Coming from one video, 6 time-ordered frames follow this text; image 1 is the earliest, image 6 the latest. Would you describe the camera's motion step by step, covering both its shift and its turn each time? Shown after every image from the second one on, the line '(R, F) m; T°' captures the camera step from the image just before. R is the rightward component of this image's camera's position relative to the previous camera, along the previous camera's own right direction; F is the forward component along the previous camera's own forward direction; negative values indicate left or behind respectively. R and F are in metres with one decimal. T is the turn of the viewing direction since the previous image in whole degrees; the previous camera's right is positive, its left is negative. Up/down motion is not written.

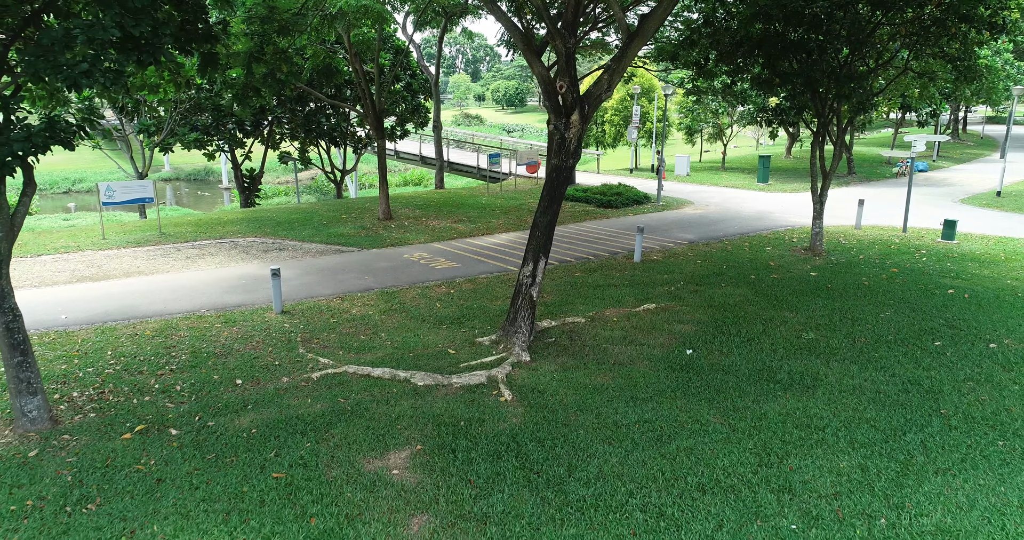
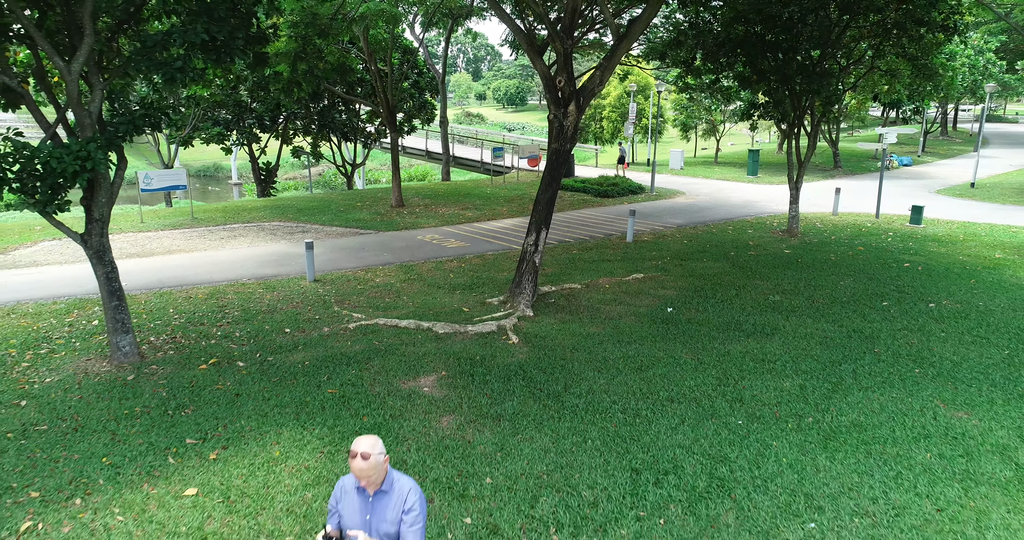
(-0.1, -1.3) m; 0°
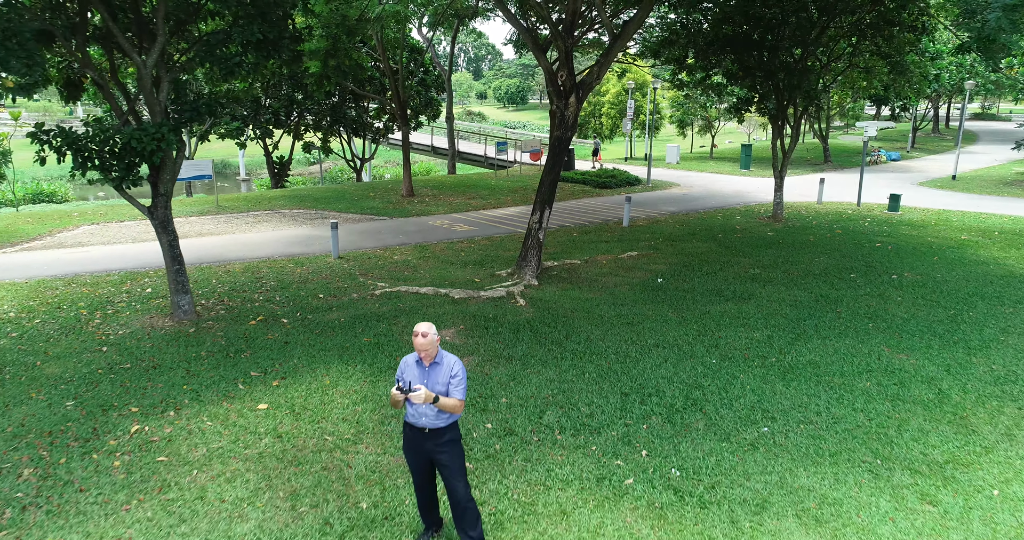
(-0.1, -1.1) m; 0°
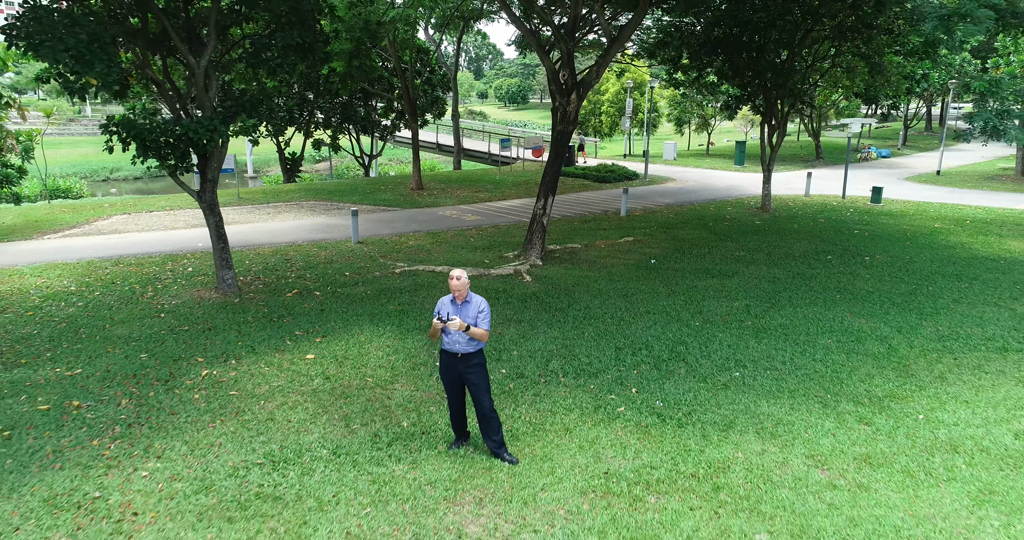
(-0.1, -1.1) m; 0°
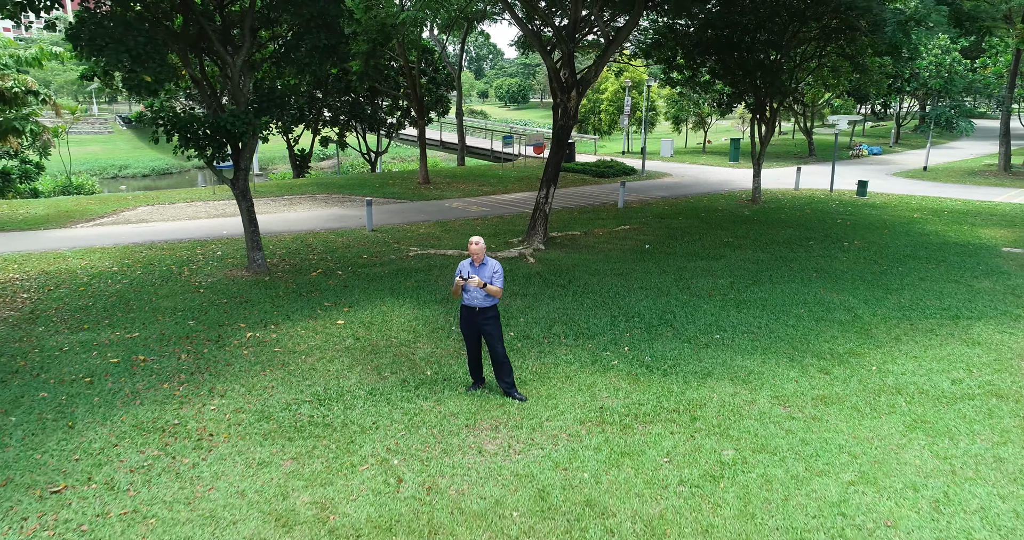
(-0.1, -0.9) m; 0°
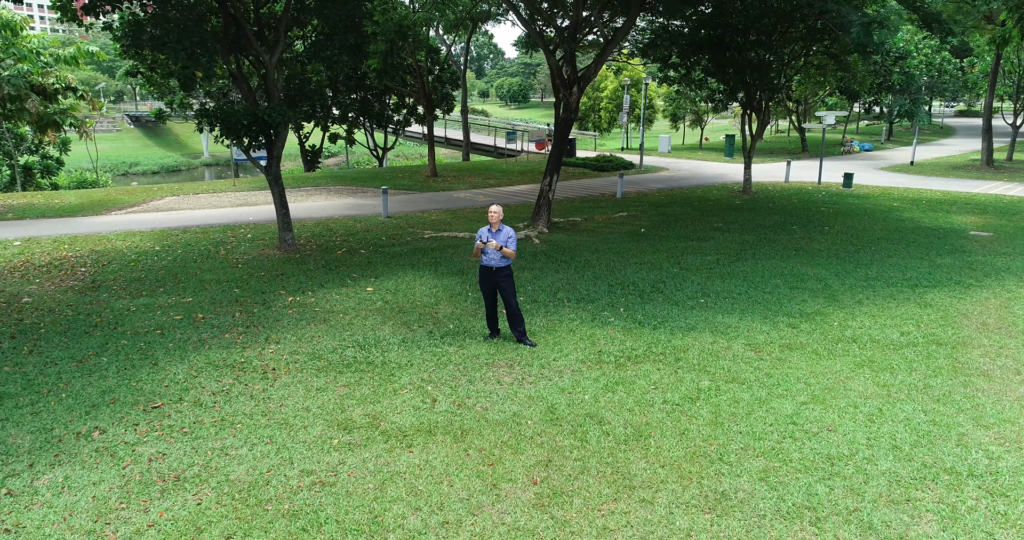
(-0.1, -1.1) m; 0°
